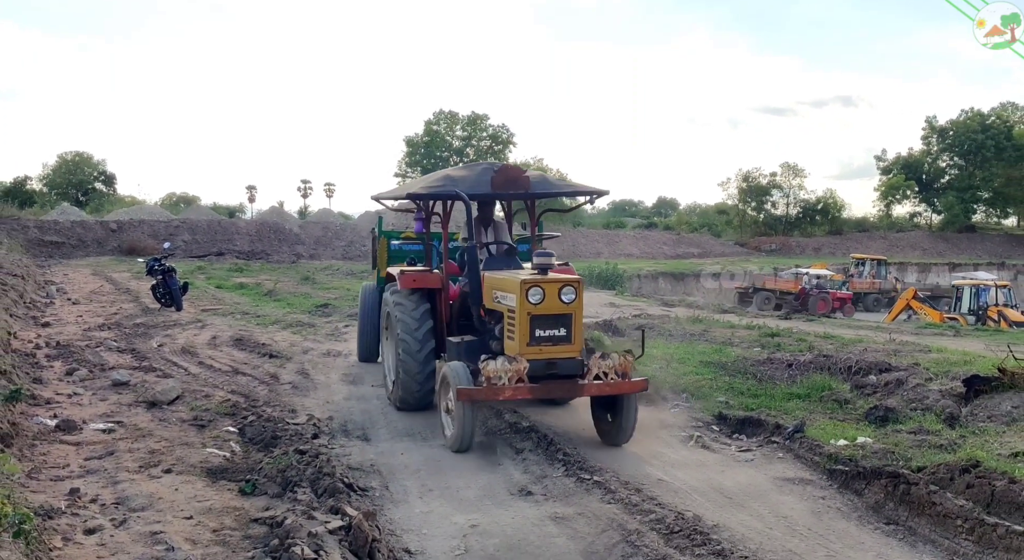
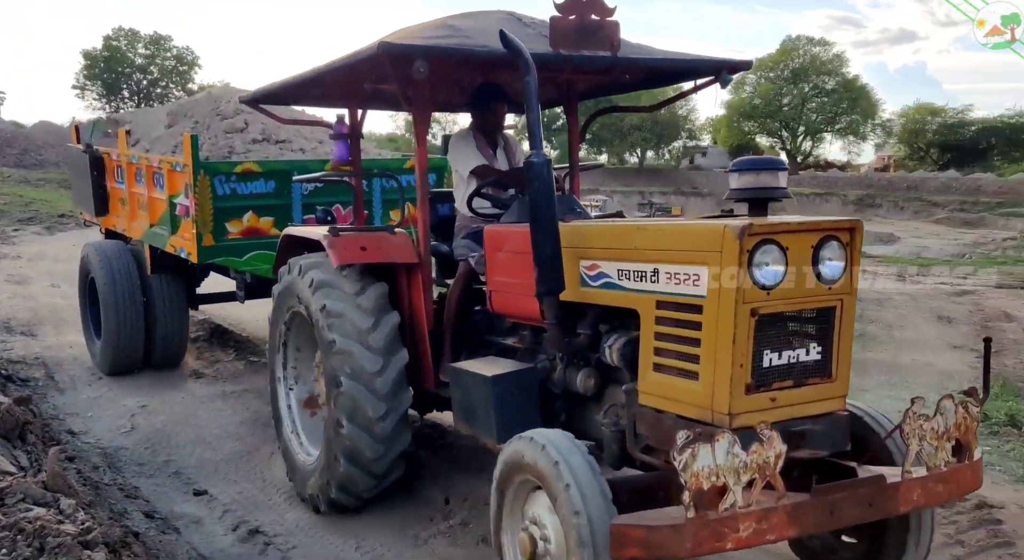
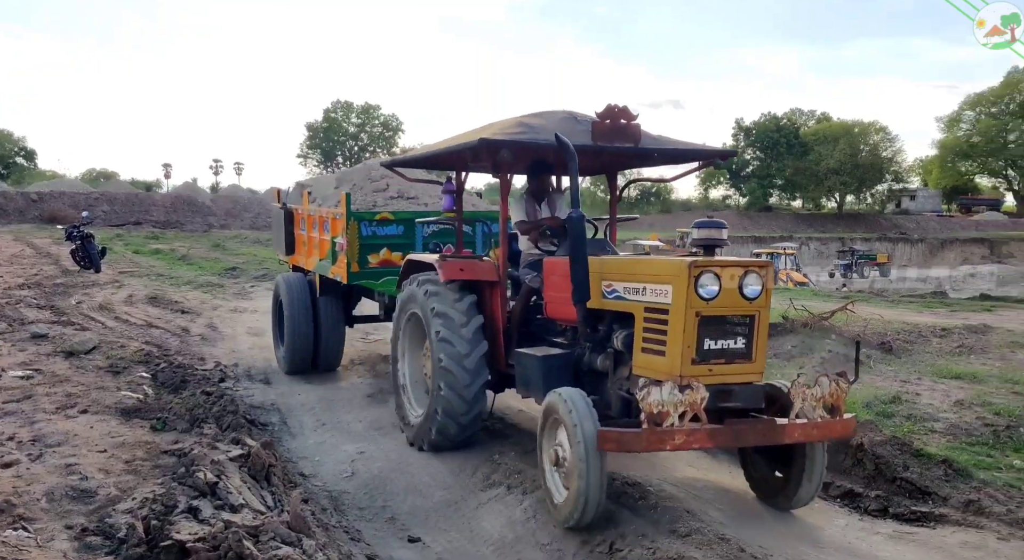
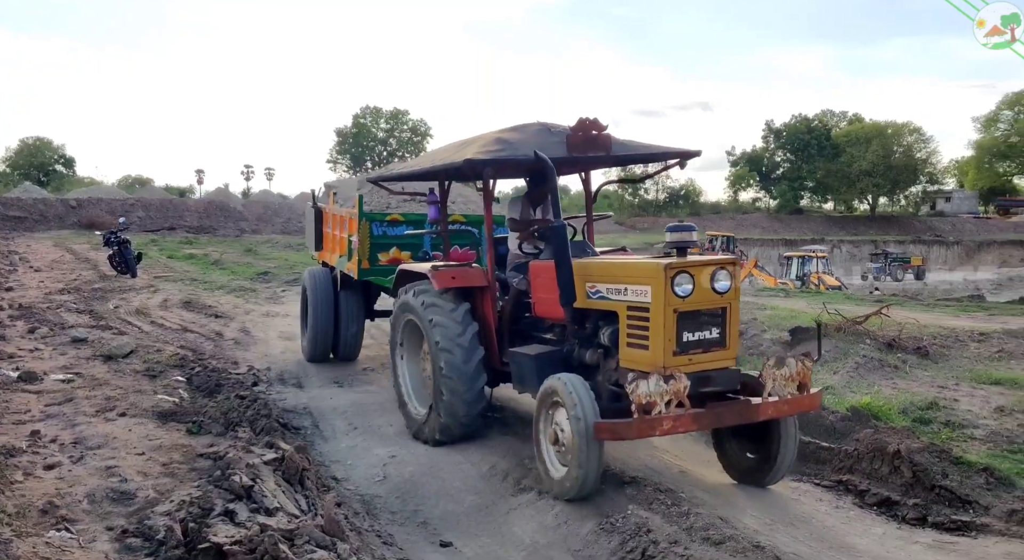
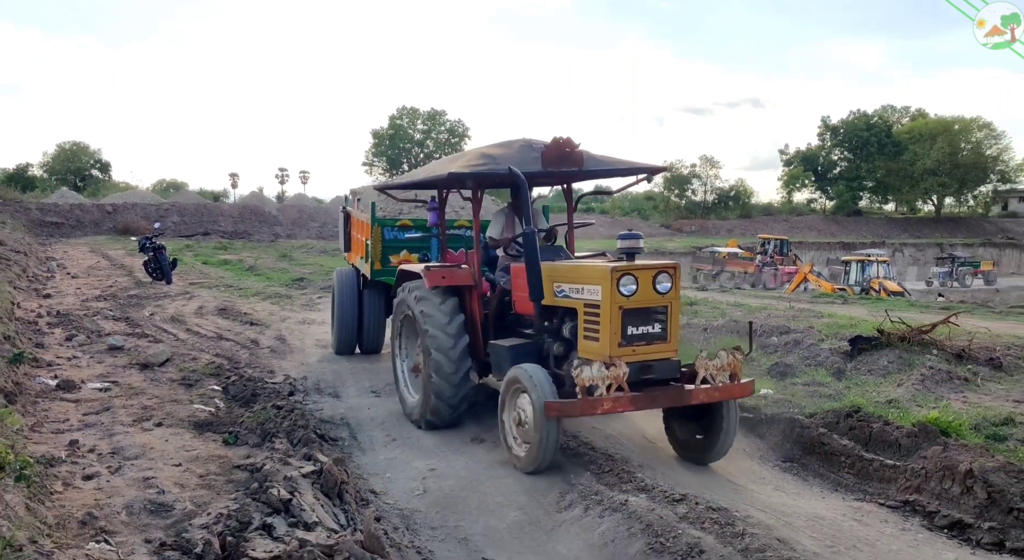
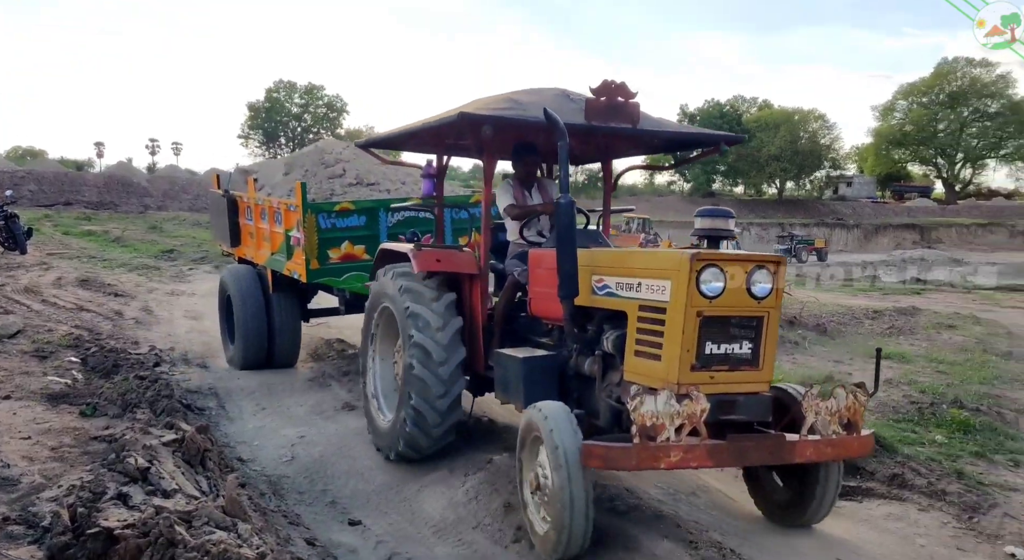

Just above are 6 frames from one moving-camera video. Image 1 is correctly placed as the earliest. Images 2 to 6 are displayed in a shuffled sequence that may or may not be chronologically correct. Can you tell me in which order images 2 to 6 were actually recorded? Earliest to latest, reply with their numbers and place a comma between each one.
5, 4, 3, 6, 2
